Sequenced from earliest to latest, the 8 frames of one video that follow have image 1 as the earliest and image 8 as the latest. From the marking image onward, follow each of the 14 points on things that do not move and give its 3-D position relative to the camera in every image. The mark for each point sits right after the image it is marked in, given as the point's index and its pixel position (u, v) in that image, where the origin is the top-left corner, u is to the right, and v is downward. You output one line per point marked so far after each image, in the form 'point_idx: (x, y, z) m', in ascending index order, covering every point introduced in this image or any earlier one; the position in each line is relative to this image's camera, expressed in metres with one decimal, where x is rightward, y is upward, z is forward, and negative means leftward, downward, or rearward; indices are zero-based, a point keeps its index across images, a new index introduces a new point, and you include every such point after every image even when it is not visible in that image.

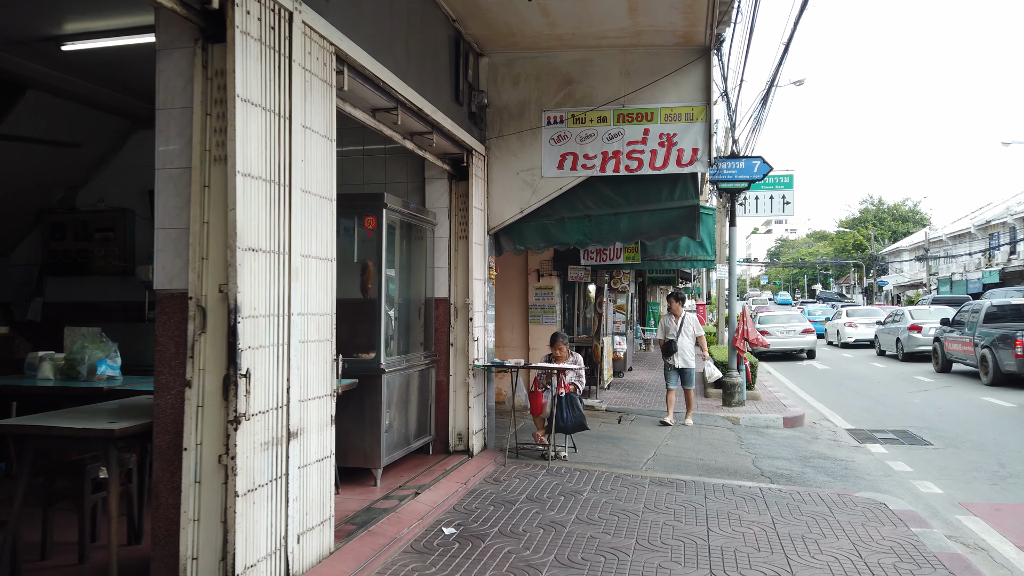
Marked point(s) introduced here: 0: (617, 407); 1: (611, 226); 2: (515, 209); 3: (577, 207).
0: (+1.5, -1.7, +10.7) m
1: (+0.9, +0.6, +7.0) m
2: (0.0, +0.7, +6.9) m
3: (+0.6, +0.8, +7.0) m
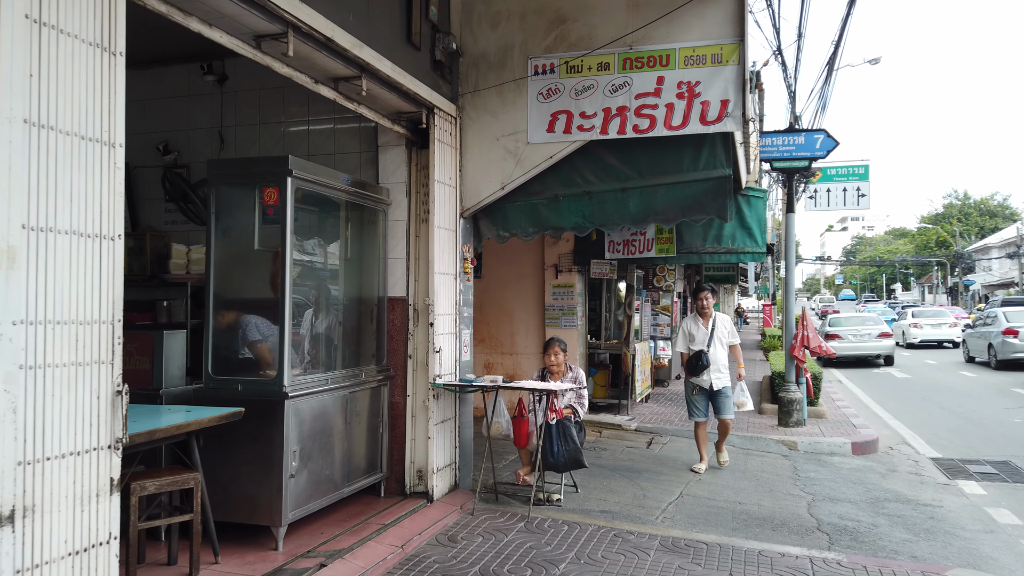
0: (+1.6, -1.6, +9.1) m
1: (+0.7, +0.6, +5.4) m
2: (-0.1, +0.8, +5.5) m
3: (+0.4, +0.8, +5.5) m
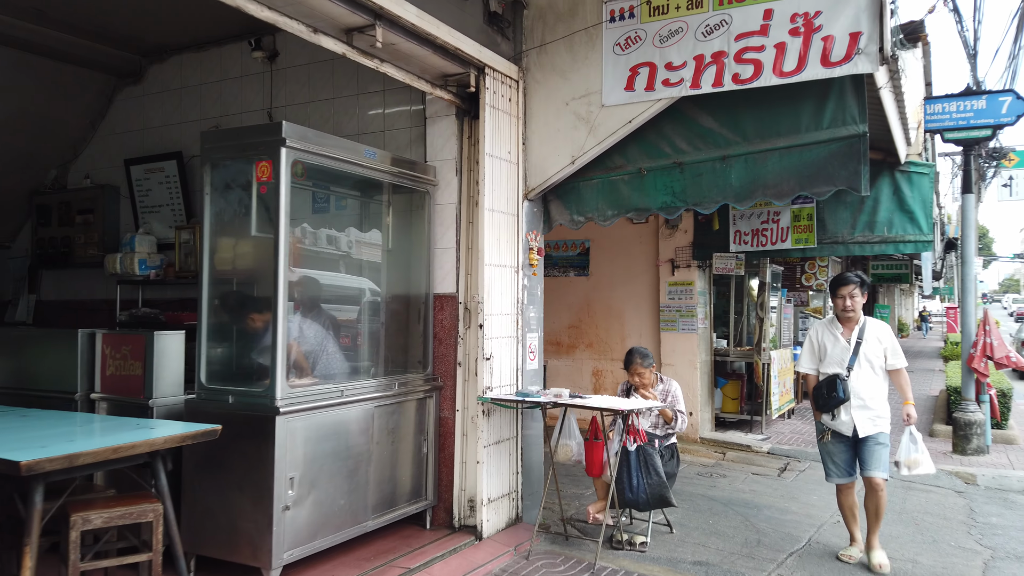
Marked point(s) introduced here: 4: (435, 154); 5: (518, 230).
0: (+2.8, -1.6, +7.7) m
1: (+1.2, +0.6, +4.3) m
2: (+0.3, +0.8, +4.5) m
3: (+0.9, +0.8, +4.5) m
4: (-0.5, +0.8, +4.5) m
5: (0.0, +0.3, +4.6) m
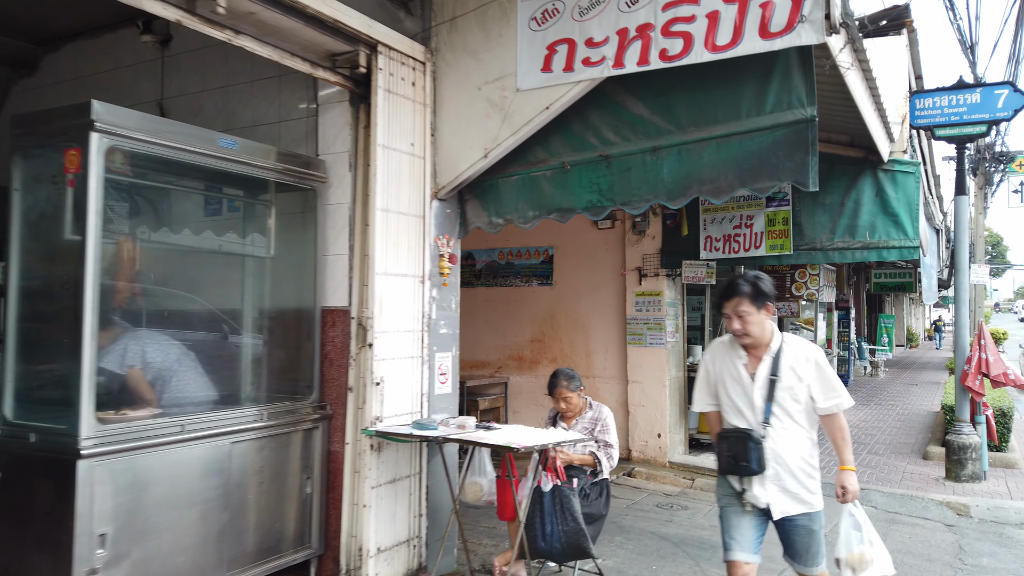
0: (+2.3, -1.7, +7.0) m
1: (+0.7, +0.6, +3.7) m
2: (-0.2, +0.7, +3.9) m
3: (+0.4, +0.8, +3.9) m
4: (-1.0, +0.7, +4.0) m
5: (-0.5, +0.3, +4.0) m
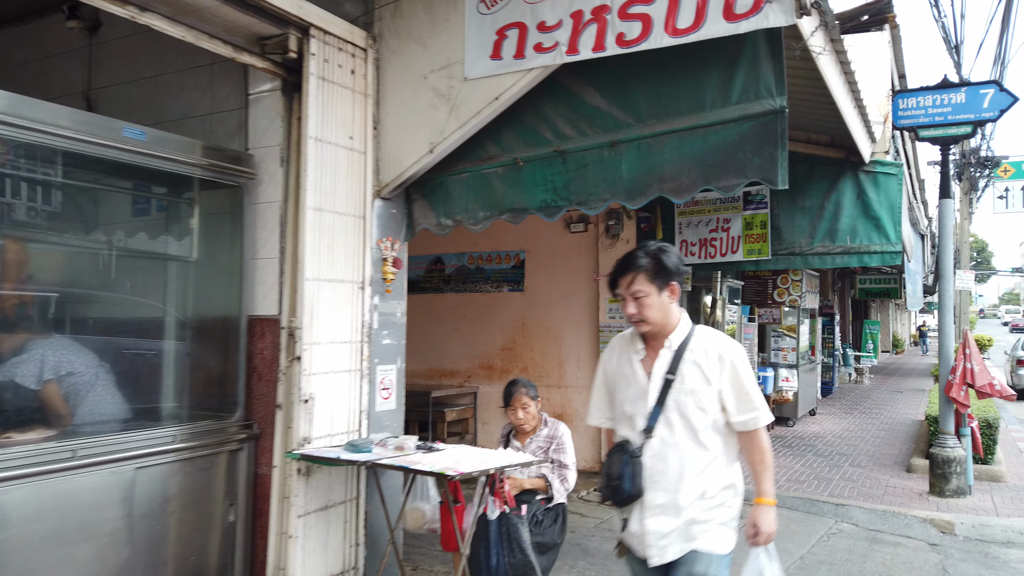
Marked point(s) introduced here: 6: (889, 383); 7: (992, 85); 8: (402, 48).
0: (+2.0, -1.8, +6.7) m
1: (+0.4, +0.5, +3.4) m
2: (-0.4, +0.7, +3.6) m
3: (+0.1, +0.7, +3.6) m
4: (-1.2, +0.7, +3.6) m
5: (-0.7, +0.2, +3.6) m
6: (+8.9, -2.3, +18.0) m
7: (+4.1, +1.7, +6.4) m
8: (-0.5, +1.2, +3.7) m
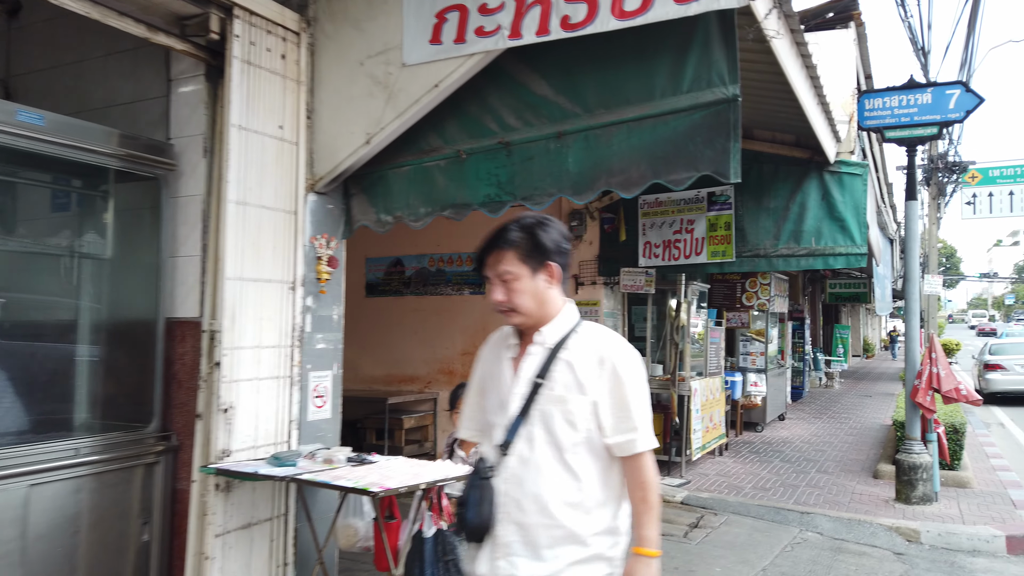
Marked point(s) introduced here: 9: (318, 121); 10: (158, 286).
0: (+1.7, -1.8, +6.6) m
1: (+0.2, +0.5, +3.2) m
2: (-0.7, +0.7, +3.4) m
3: (-0.1, +0.7, +3.4) m
4: (-1.5, +0.7, +3.4) m
5: (-1.0, +0.2, +3.4) m
6: (+8.2, -2.4, +18.1) m
7: (+3.7, +1.7, +6.4) m
8: (-0.8, +1.2, +3.5) m
9: (-0.9, +0.8, +3.5) m
10: (-1.5, 0.0, +3.3) m
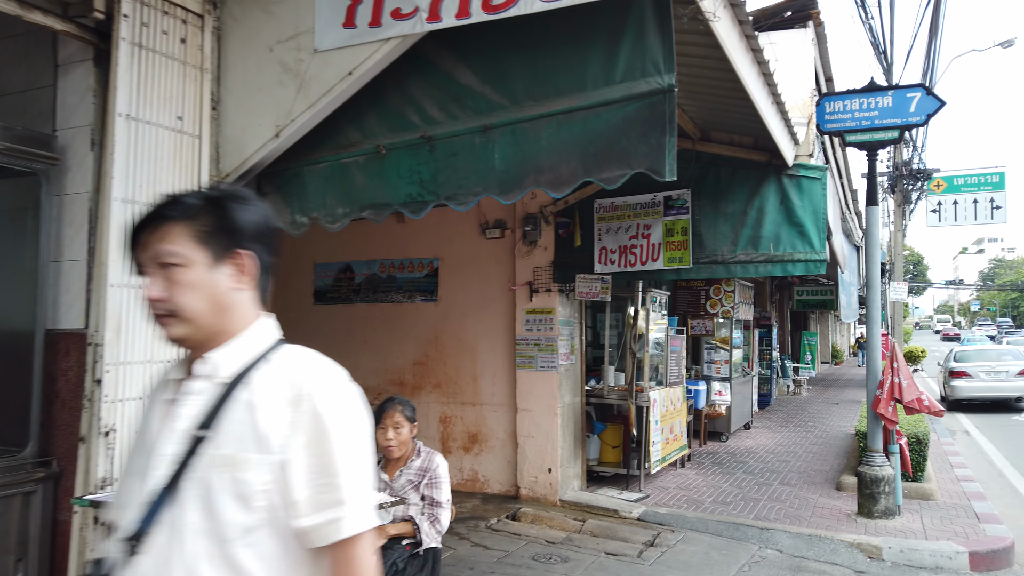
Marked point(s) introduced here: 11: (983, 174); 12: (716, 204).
0: (+1.3, -1.9, +6.3) m
1: (-0.1, +0.5, +2.9) m
2: (-1.0, +0.6, +3.1) m
3: (-0.4, +0.7, +3.1) m
4: (-1.8, +0.7, +3.0) m
5: (-1.3, +0.2, +3.1) m
6: (+7.4, -2.5, +18.0) m
7: (+3.3, +1.6, +6.2) m
8: (-1.1, +1.1, +3.2) m
9: (-1.2, +0.7, +3.2) m
10: (-1.8, 0.0, +3.0) m
11: (+8.8, +2.1, +14.3) m
12: (+1.6, +0.6, +5.8) m
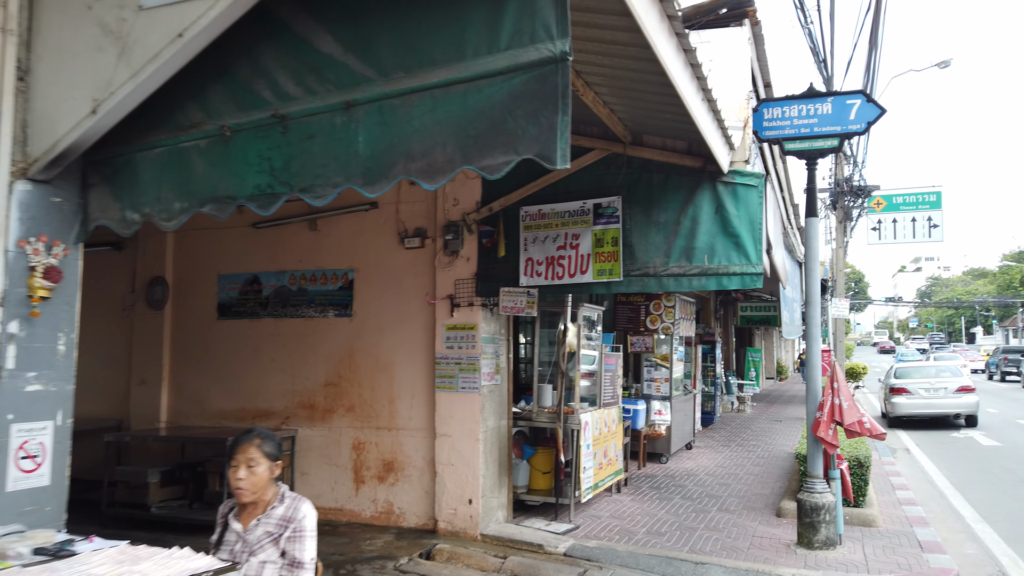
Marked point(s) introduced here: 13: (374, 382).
0: (+0.6, -2.0, +5.8) m
1: (-0.6, +0.4, +2.4) m
2: (-1.4, +0.6, +2.5) m
3: (-0.9, +0.6, +2.5) m
4: (-2.2, +0.6, +2.4) m
5: (-1.7, +0.2, +2.5) m
6: (+6.1, -2.9, +17.9) m
7: (+2.7, +1.5, +5.9) m
8: (-1.5, +1.1, +2.6) m
9: (-1.6, +0.7, +2.6) m
10: (-2.3, -0.1, +2.3) m
11: (+7.7, +1.8, +14.3) m
12: (+1.0, +0.5, +5.4) m
13: (-1.2, -0.8, +6.4) m
